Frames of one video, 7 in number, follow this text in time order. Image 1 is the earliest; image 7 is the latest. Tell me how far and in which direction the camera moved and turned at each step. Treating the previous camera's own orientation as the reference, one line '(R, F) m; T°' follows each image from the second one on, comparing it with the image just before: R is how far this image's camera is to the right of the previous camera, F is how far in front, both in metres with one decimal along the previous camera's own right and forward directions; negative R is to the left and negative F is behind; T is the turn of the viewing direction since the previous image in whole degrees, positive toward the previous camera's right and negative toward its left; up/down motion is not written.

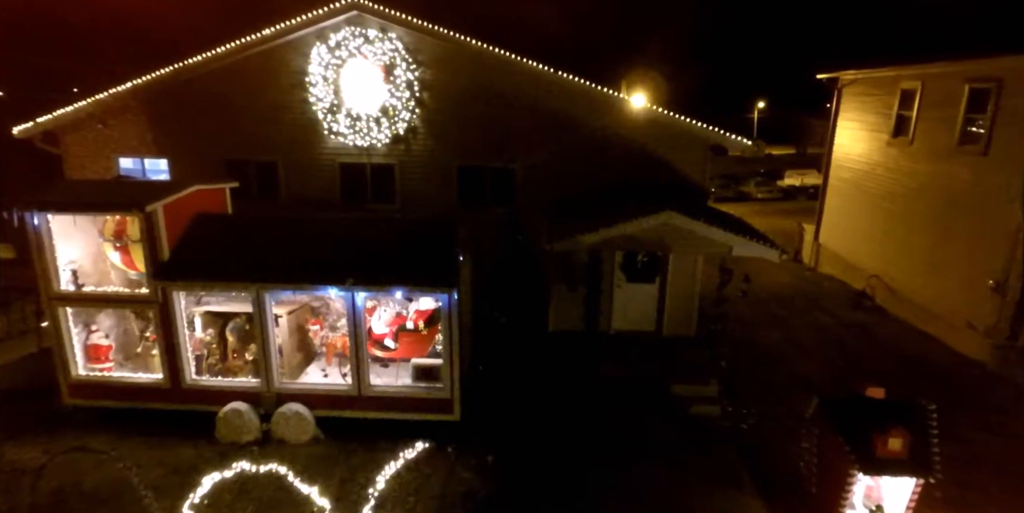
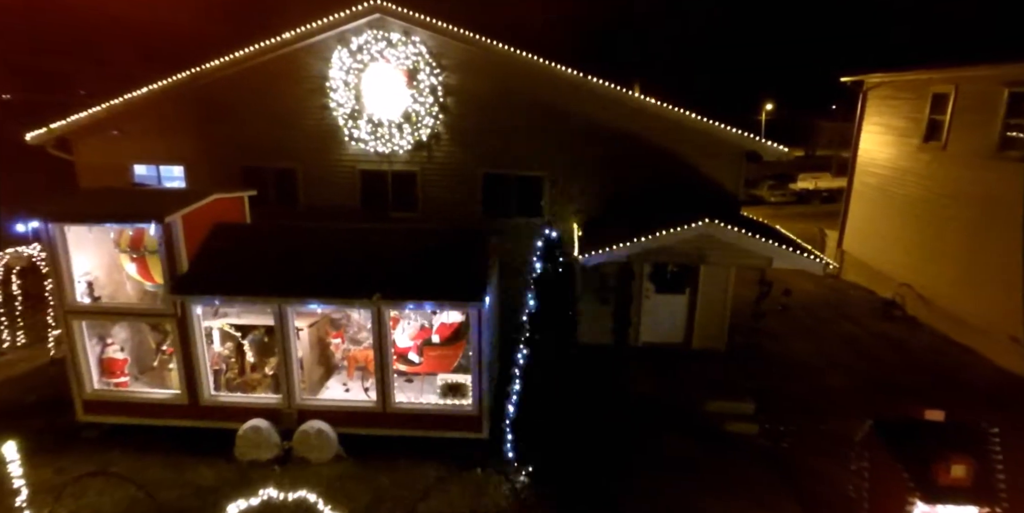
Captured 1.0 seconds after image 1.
(-0.4, +0.3) m; 0°
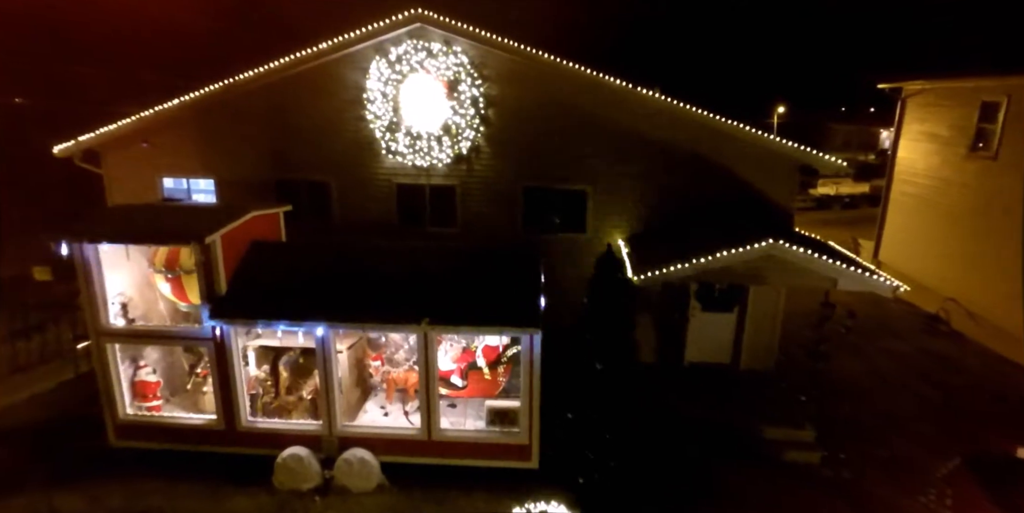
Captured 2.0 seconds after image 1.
(-0.6, +0.3) m; -1°
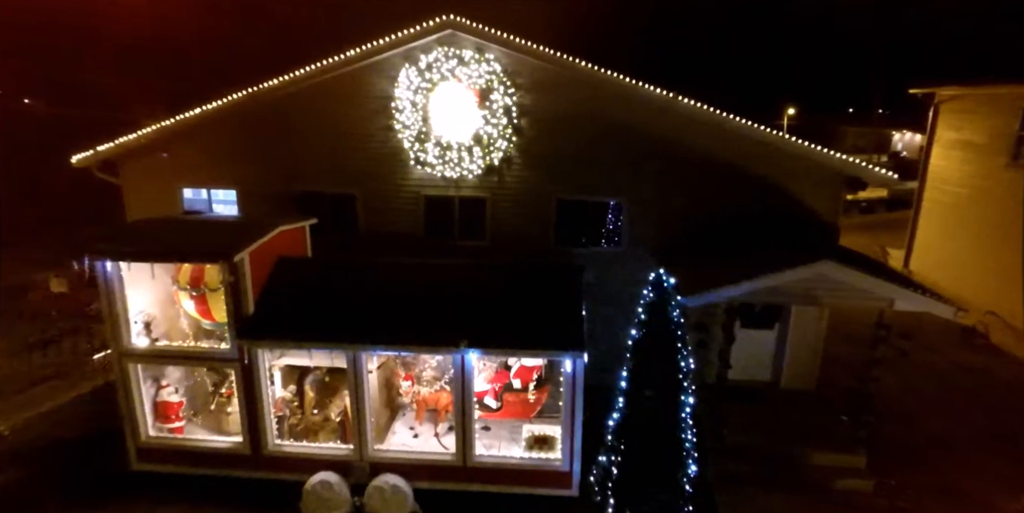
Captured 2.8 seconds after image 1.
(-0.5, +0.3) m; 0°
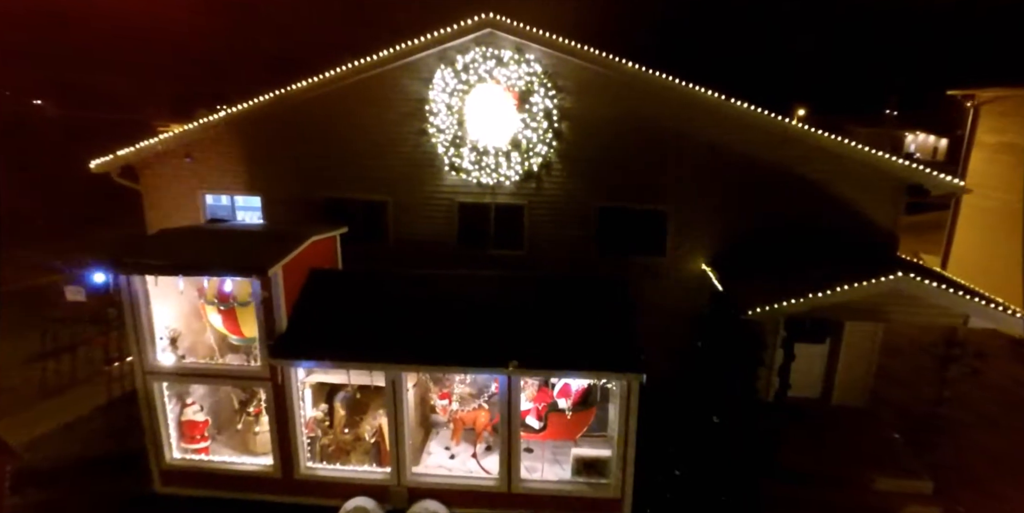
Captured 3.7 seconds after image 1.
(-0.5, +0.4) m; 0°
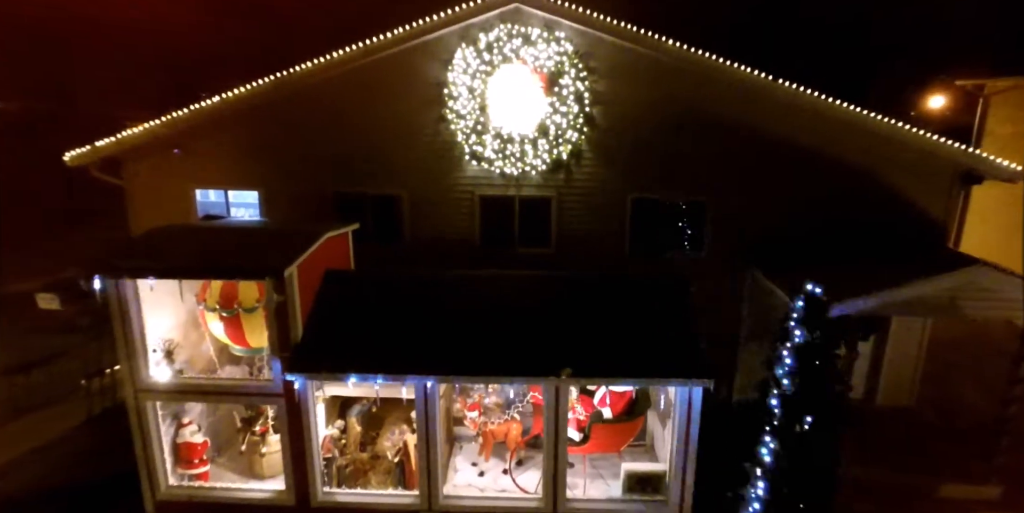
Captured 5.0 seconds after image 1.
(-0.7, +0.6) m; +2°
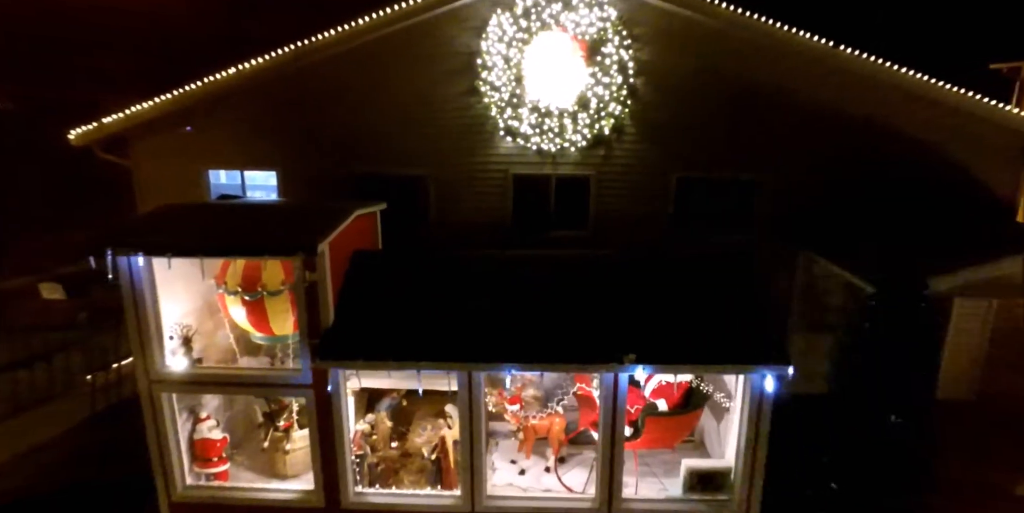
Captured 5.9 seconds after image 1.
(-0.5, +0.5) m; 0°
